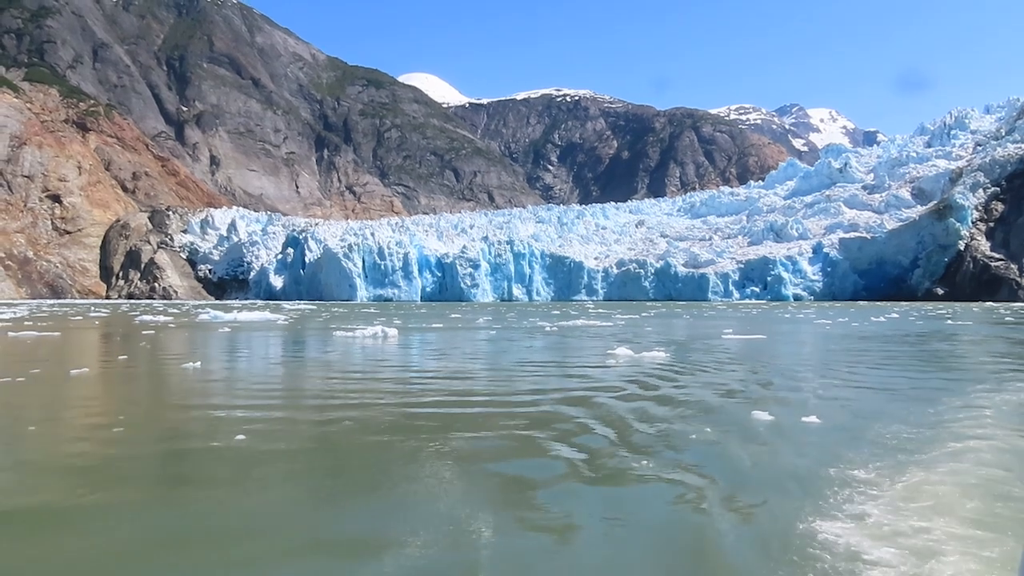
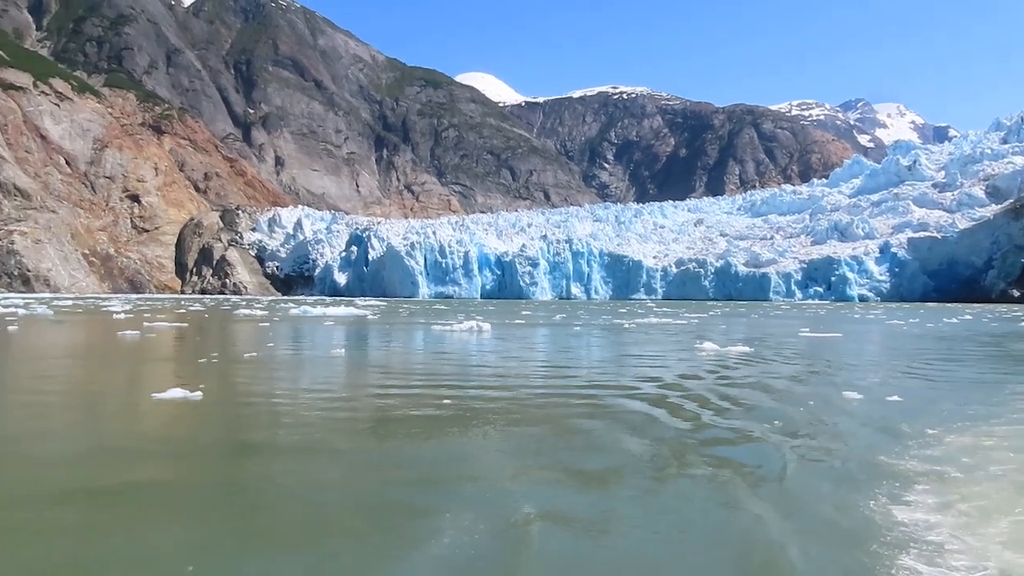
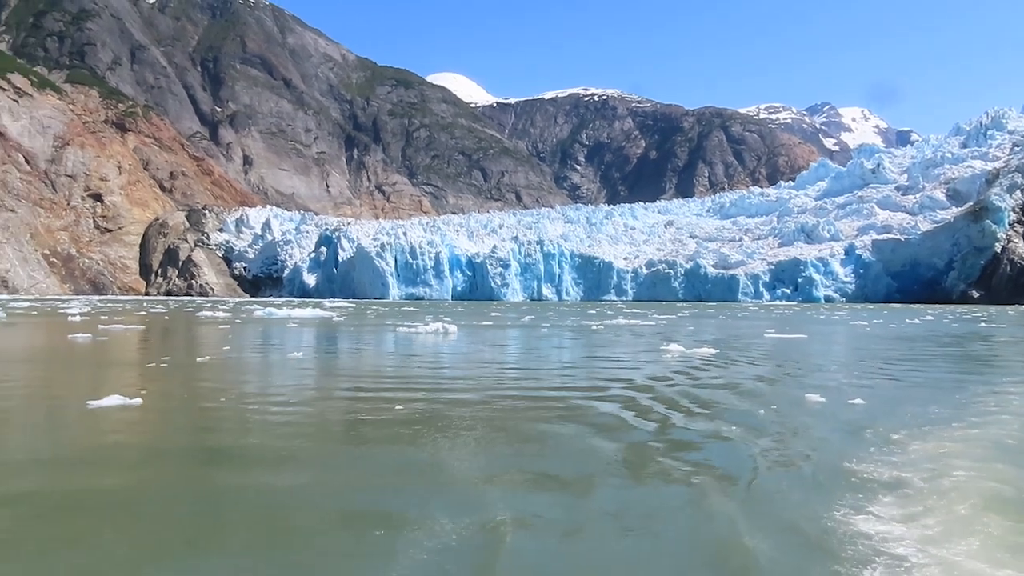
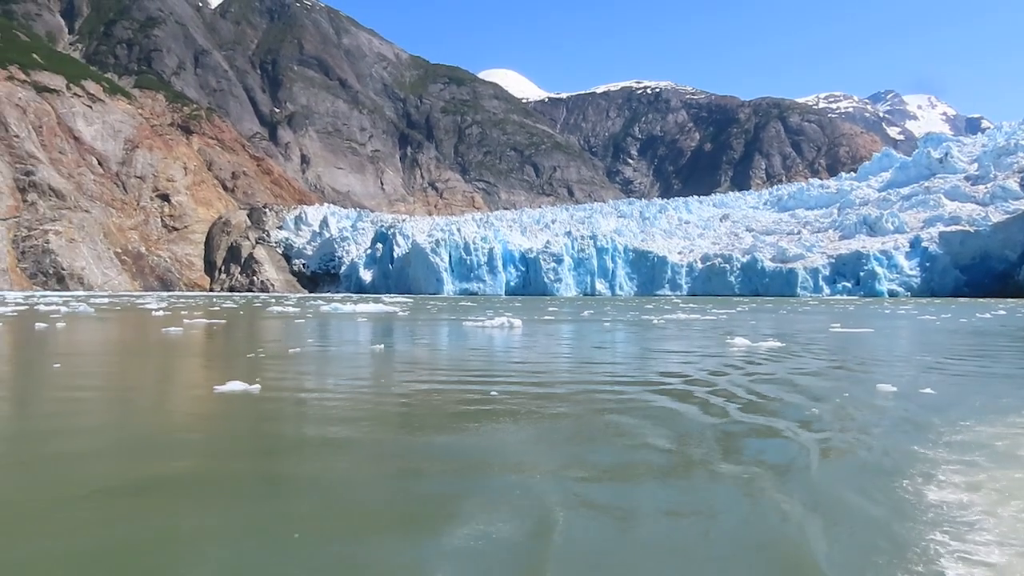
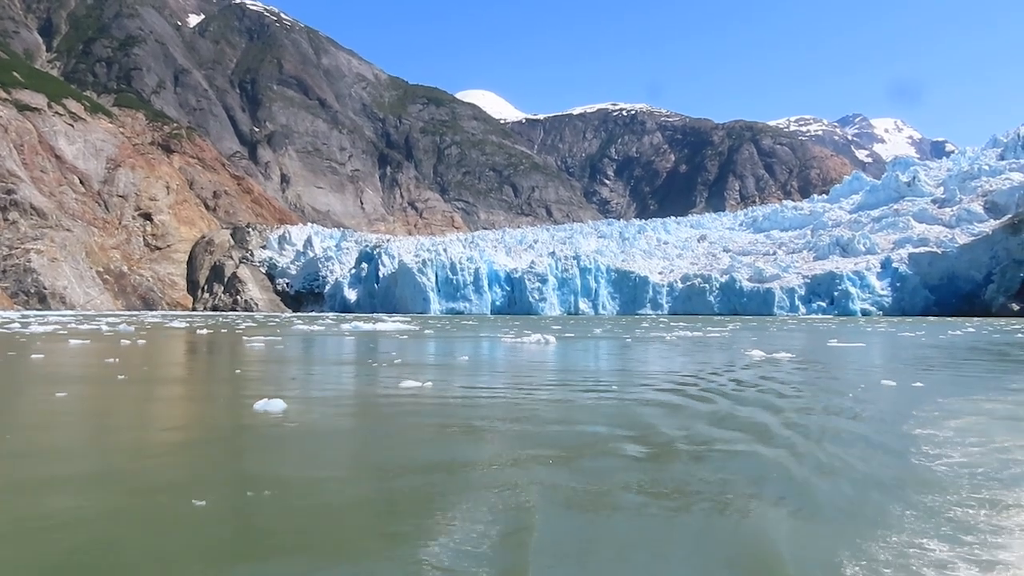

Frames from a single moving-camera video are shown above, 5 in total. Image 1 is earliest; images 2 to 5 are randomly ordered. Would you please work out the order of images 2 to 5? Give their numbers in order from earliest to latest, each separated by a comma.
3, 2, 4, 5
